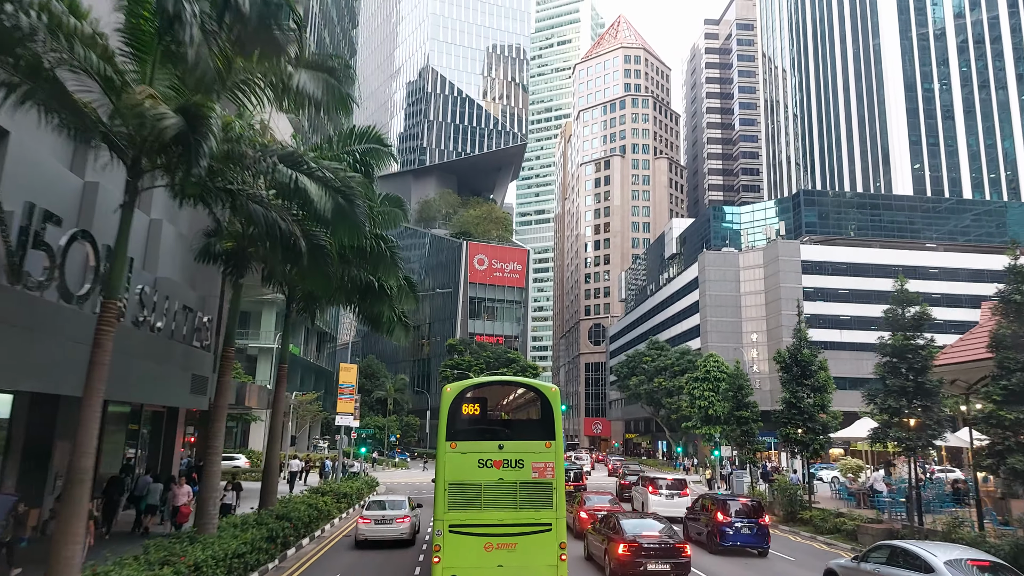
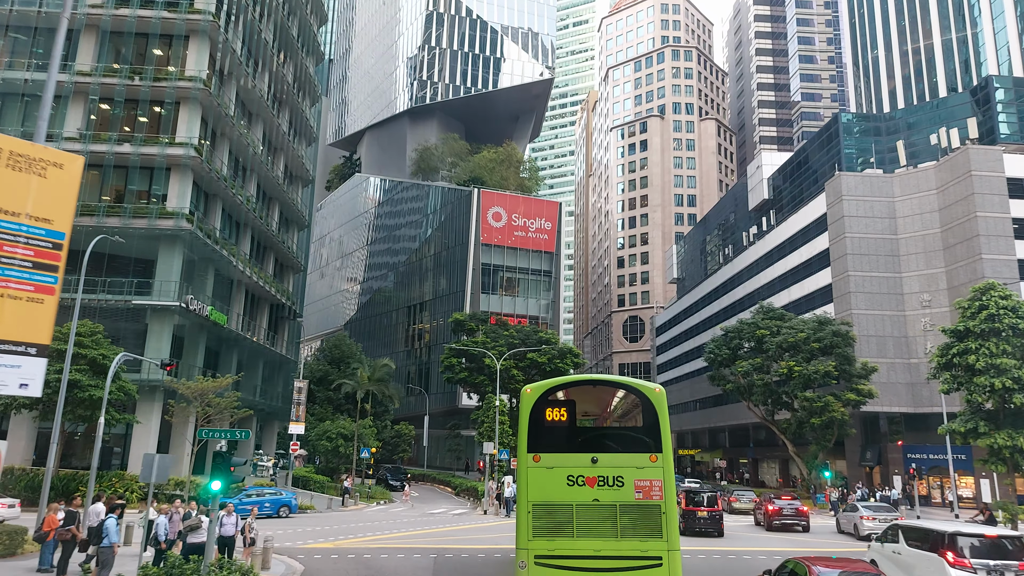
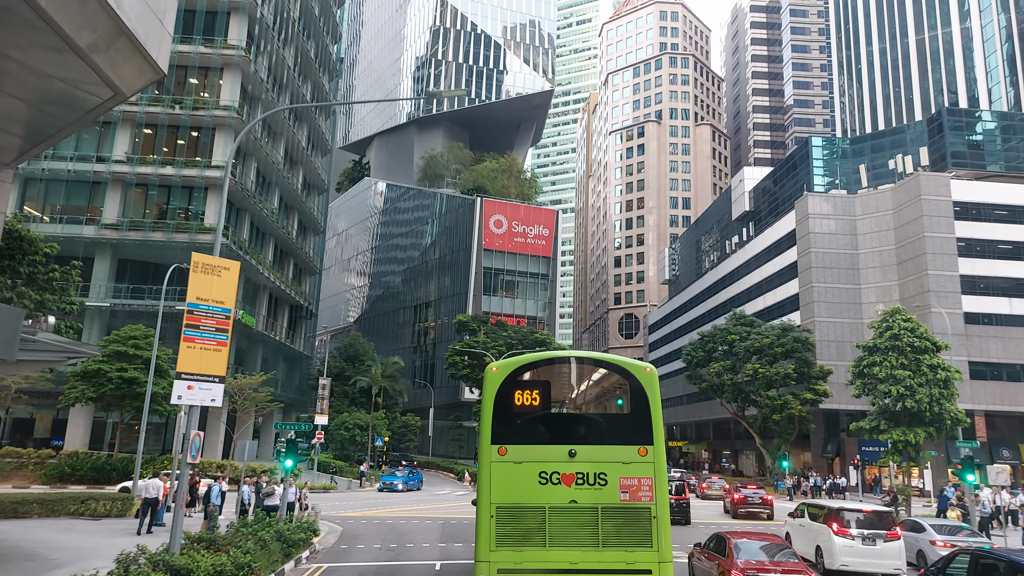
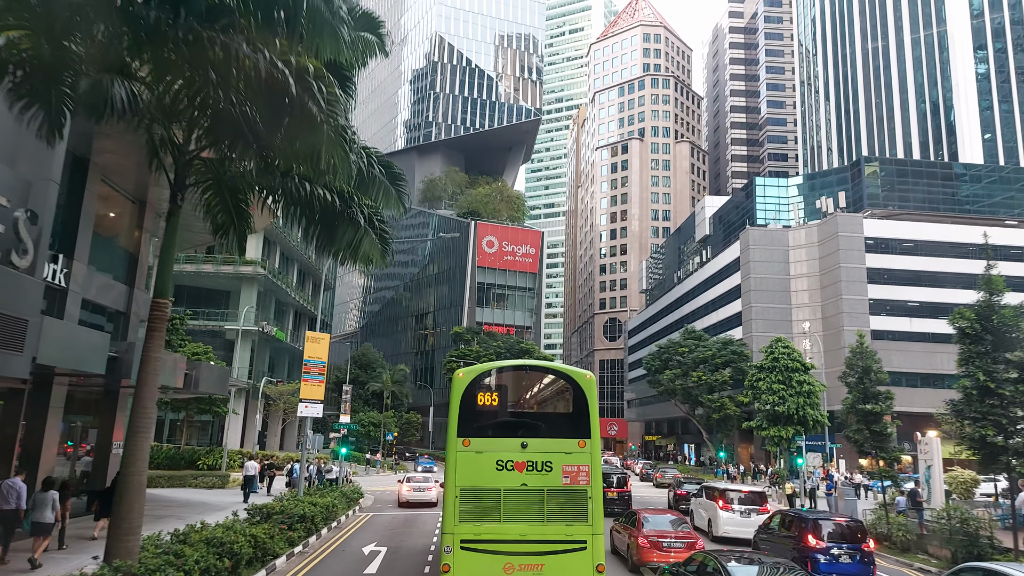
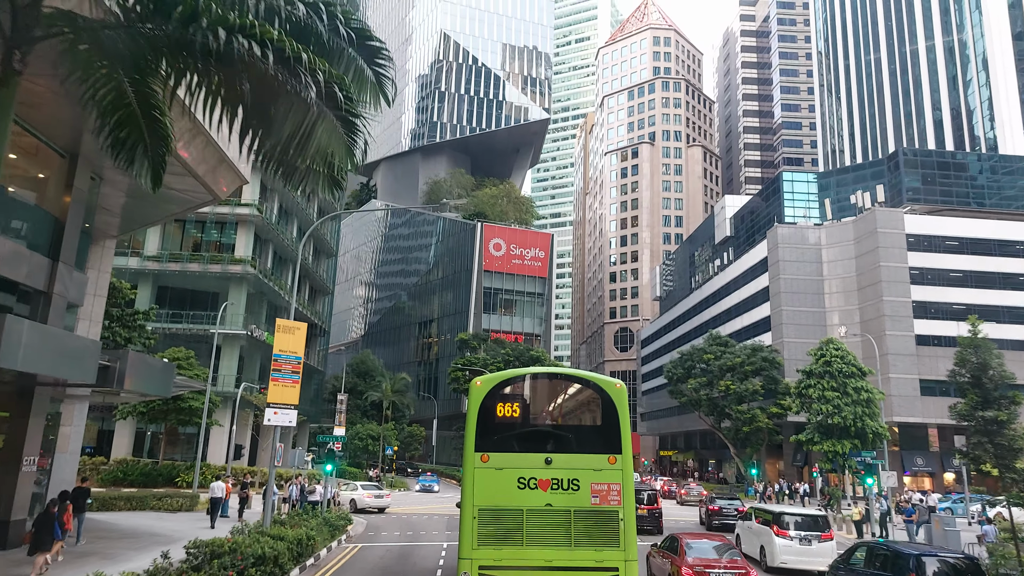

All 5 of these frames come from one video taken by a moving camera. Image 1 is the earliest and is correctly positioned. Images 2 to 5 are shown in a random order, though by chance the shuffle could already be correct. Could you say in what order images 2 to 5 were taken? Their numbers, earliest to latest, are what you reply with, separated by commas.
4, 5, 3, 2
